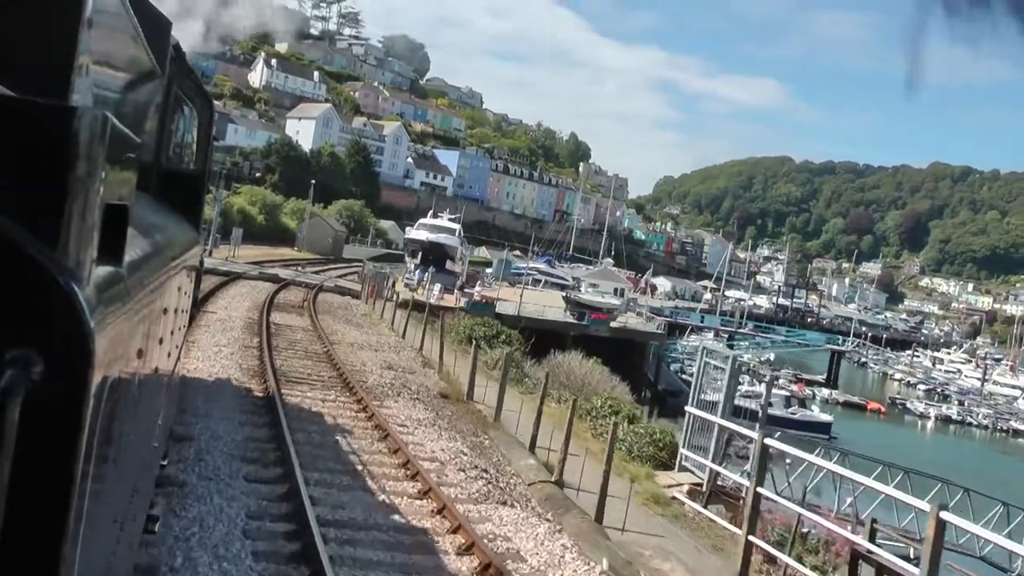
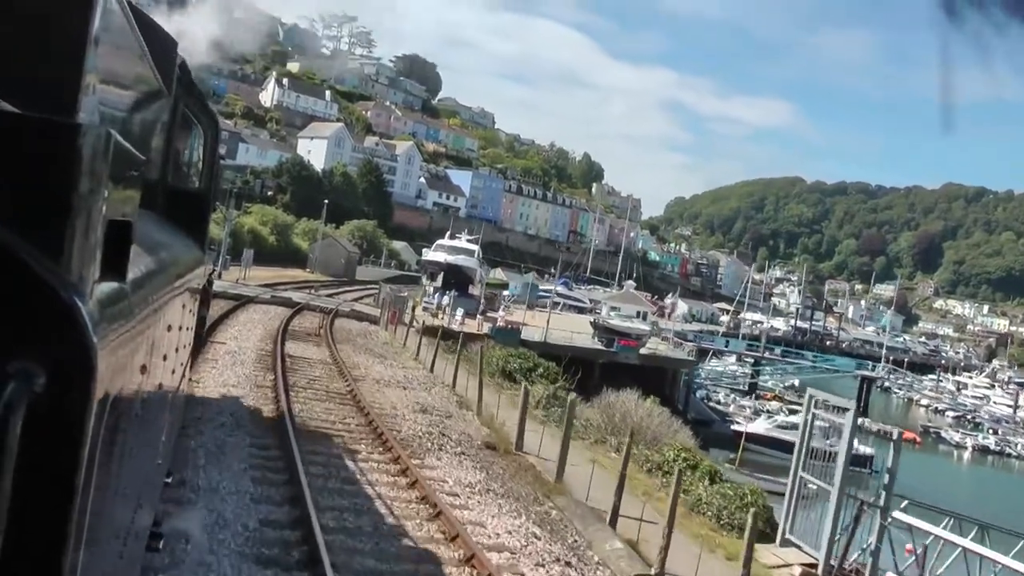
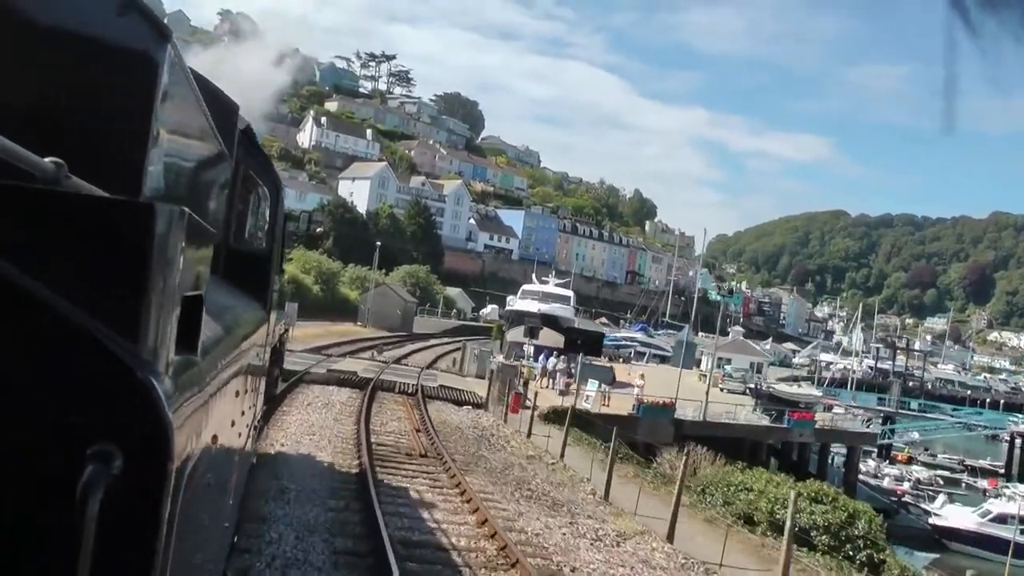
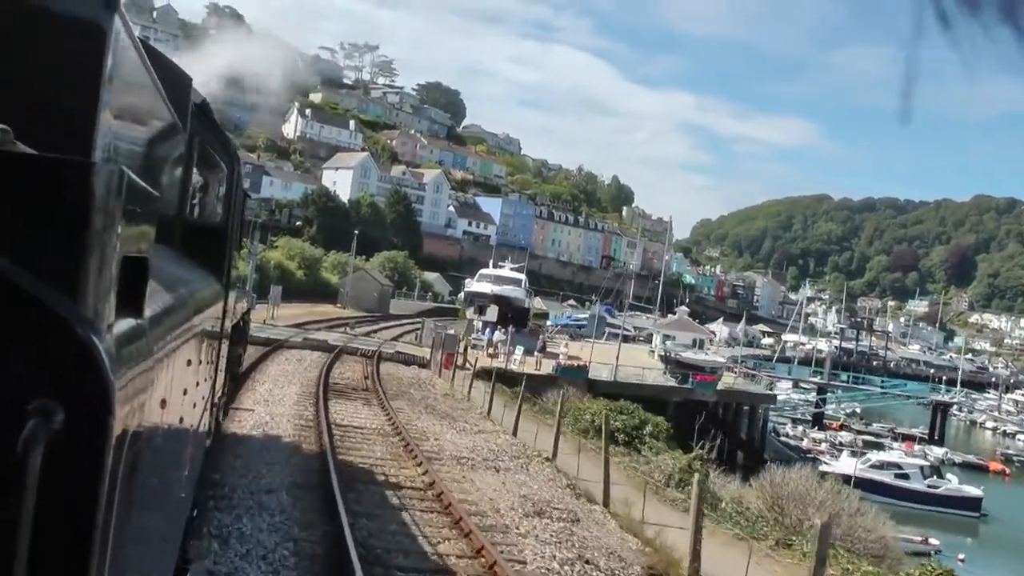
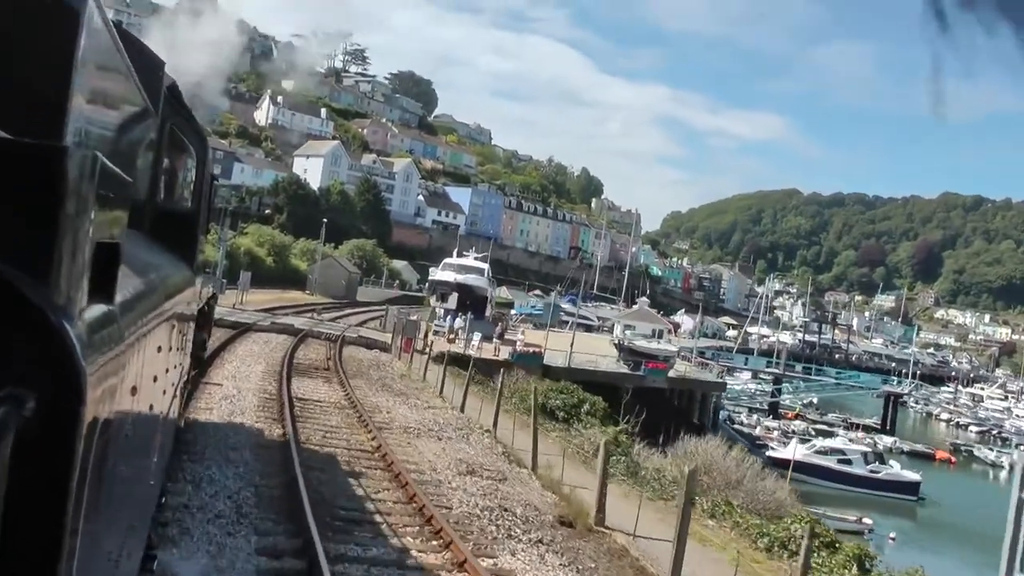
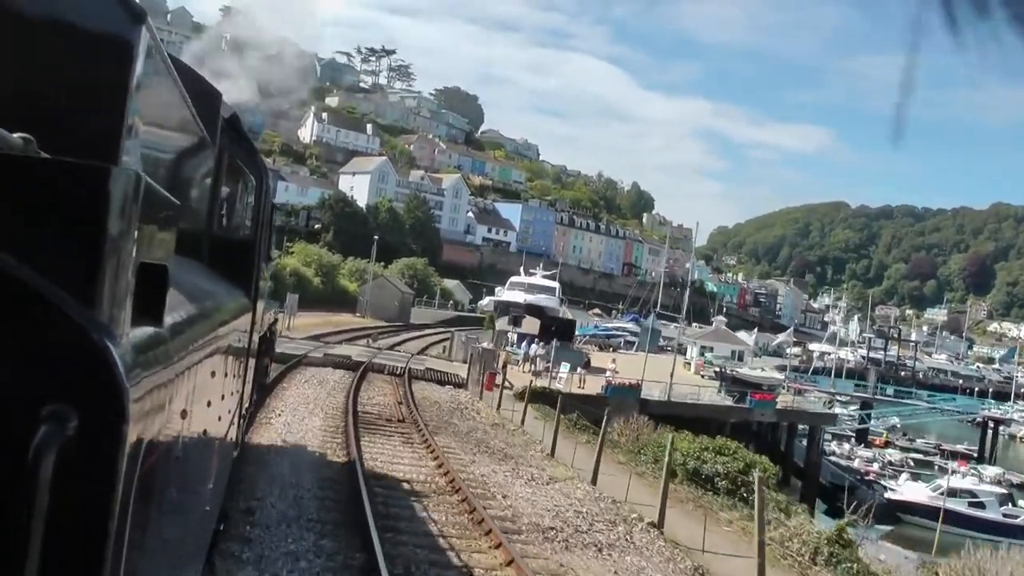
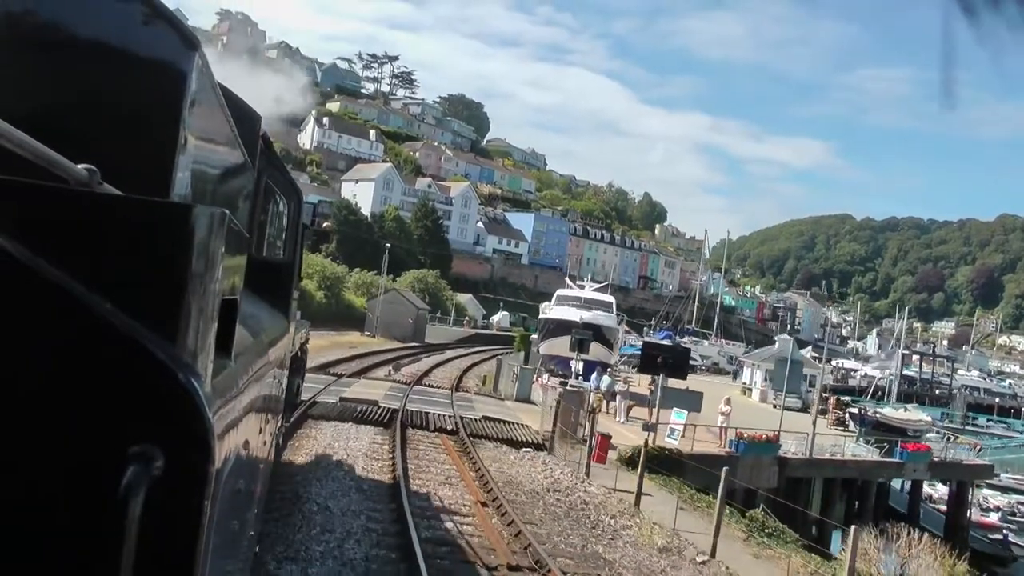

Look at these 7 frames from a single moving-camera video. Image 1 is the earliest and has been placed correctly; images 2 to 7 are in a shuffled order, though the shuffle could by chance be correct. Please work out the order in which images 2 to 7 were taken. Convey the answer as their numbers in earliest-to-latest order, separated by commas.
2, 5, 4, 6, 3, 7
